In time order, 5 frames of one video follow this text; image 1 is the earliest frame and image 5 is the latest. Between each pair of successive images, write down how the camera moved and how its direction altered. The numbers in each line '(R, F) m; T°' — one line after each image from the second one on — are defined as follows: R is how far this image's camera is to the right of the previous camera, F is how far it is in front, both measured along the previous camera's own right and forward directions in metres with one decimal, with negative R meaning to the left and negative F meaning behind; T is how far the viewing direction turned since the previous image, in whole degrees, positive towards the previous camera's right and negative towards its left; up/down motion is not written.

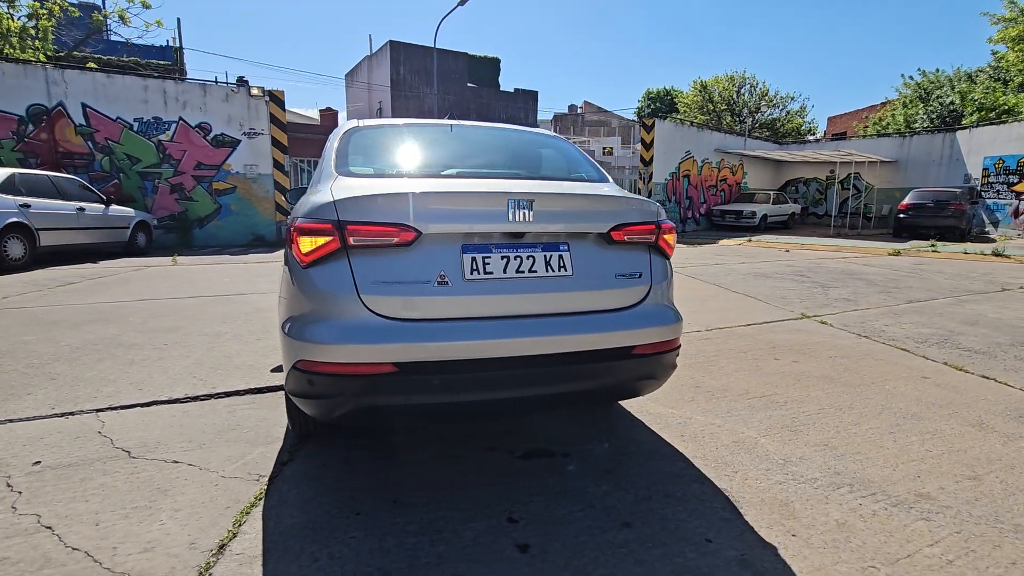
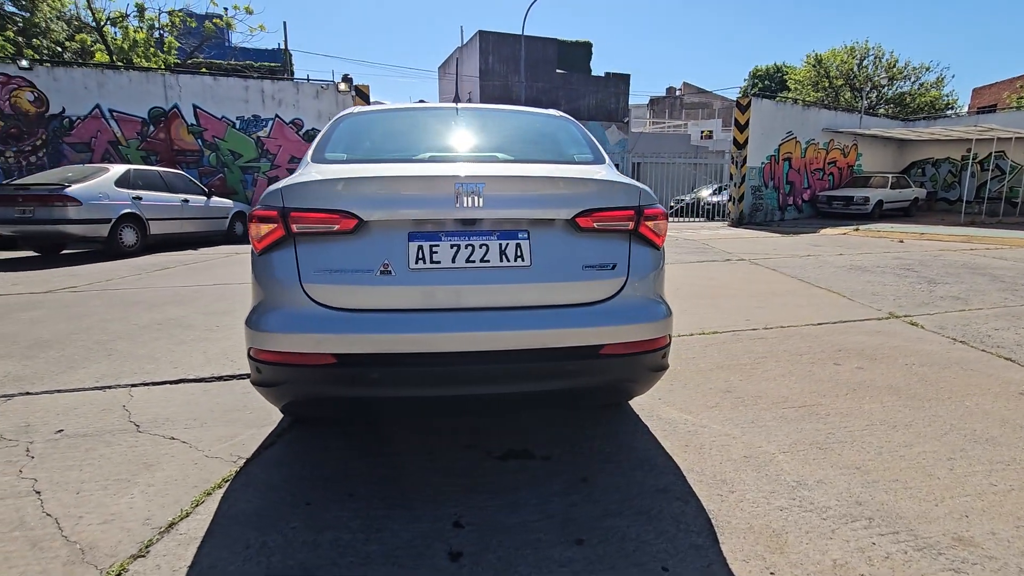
(+0.6, +0.2) m; -10°
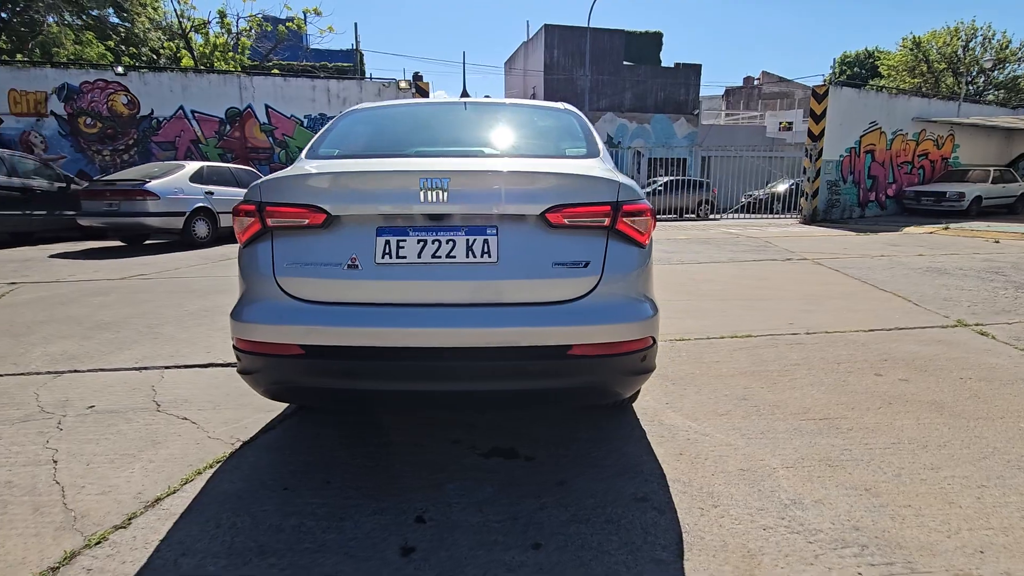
(+0.4, +0.1) m; -7°
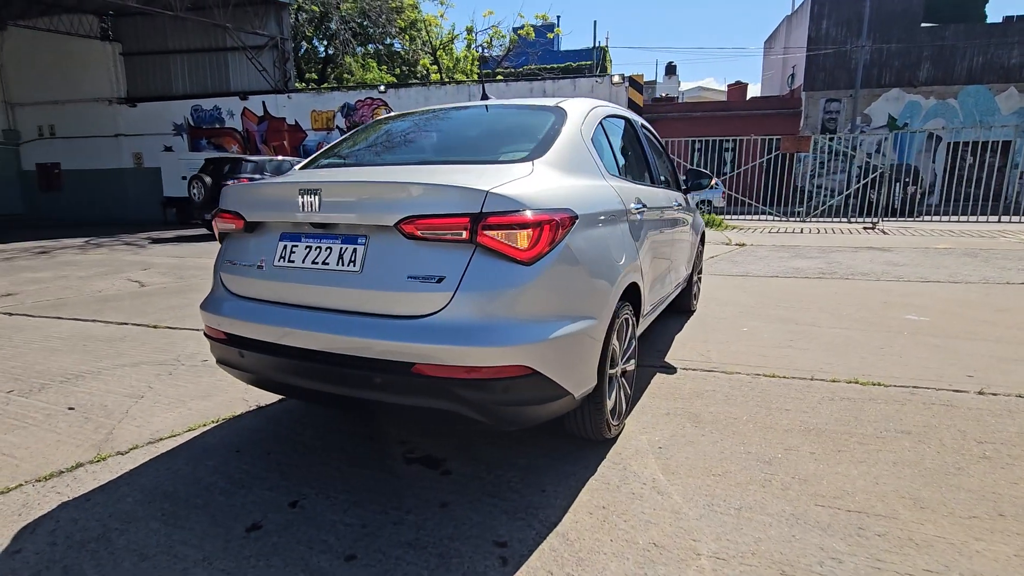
(+1.4, +0.5) m; -26°
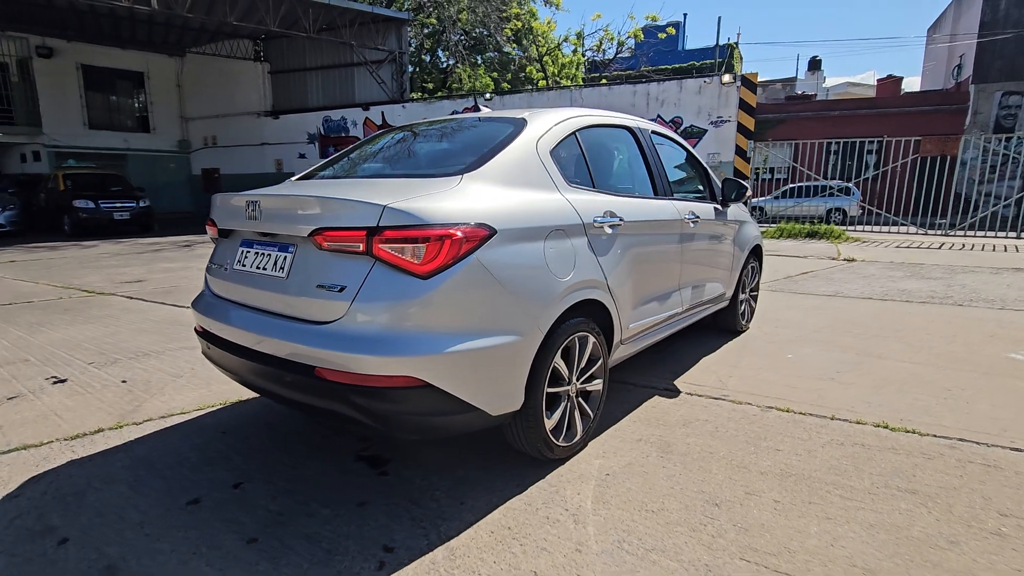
(+0.8, +0.1) m; -13°
